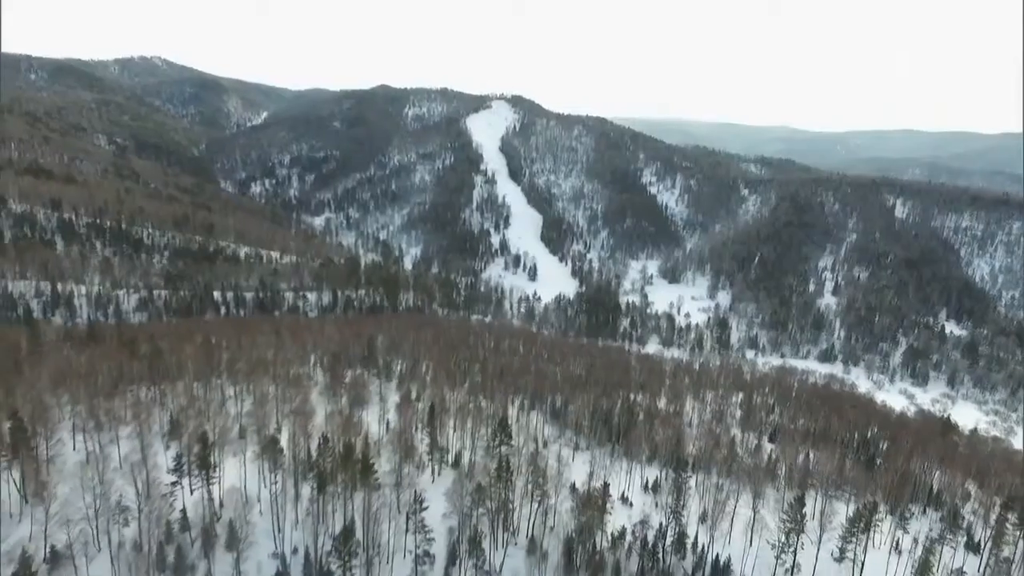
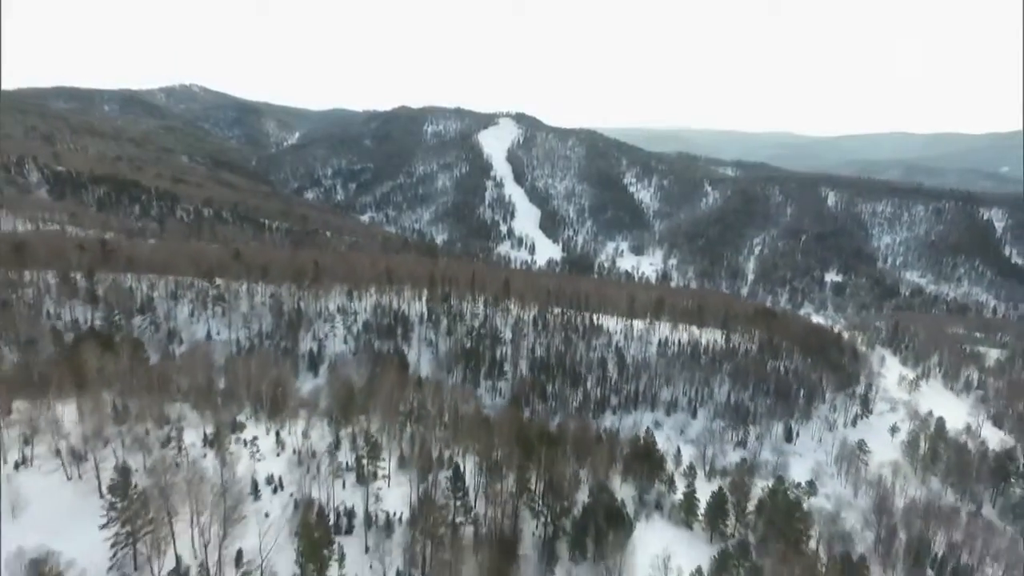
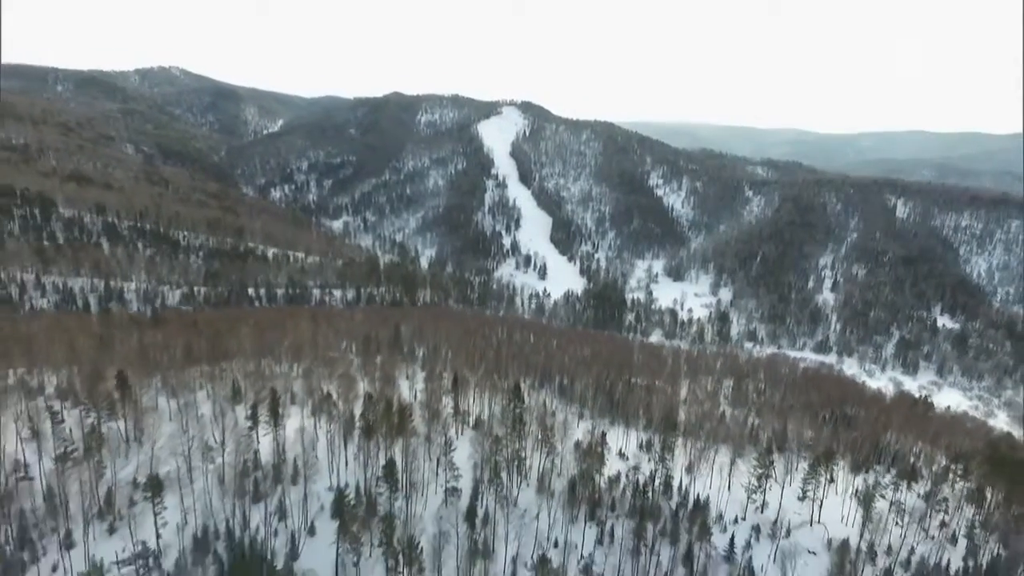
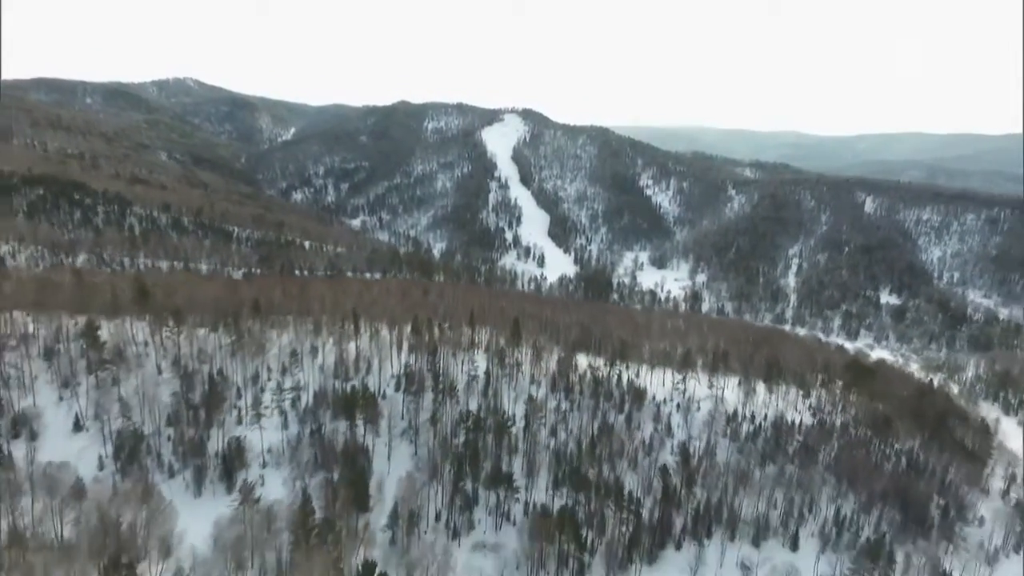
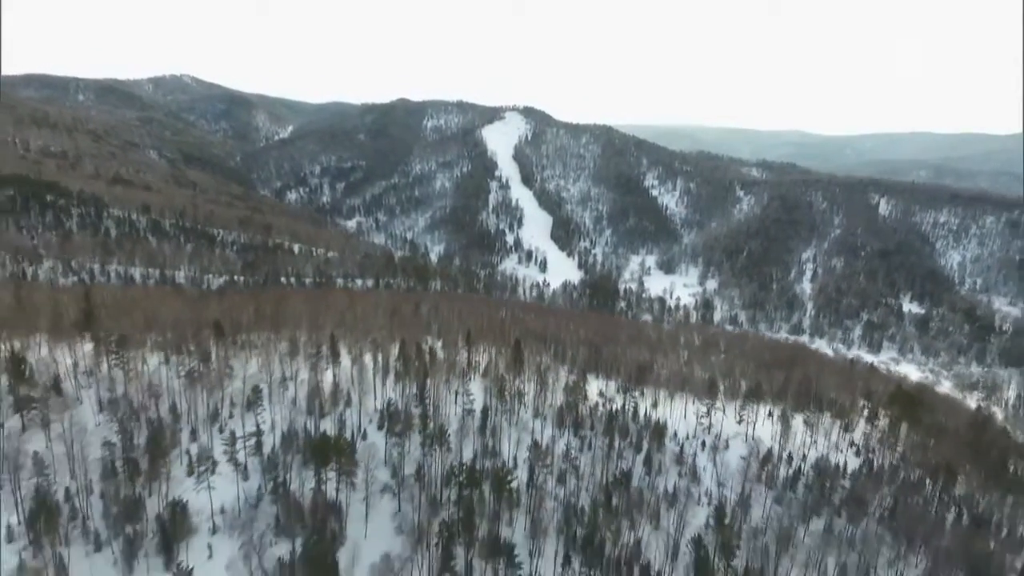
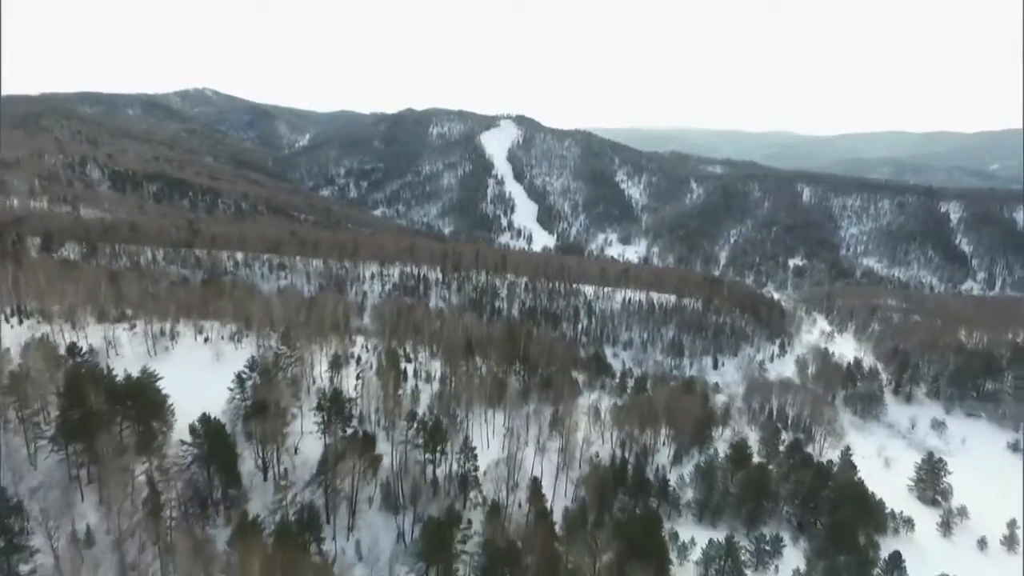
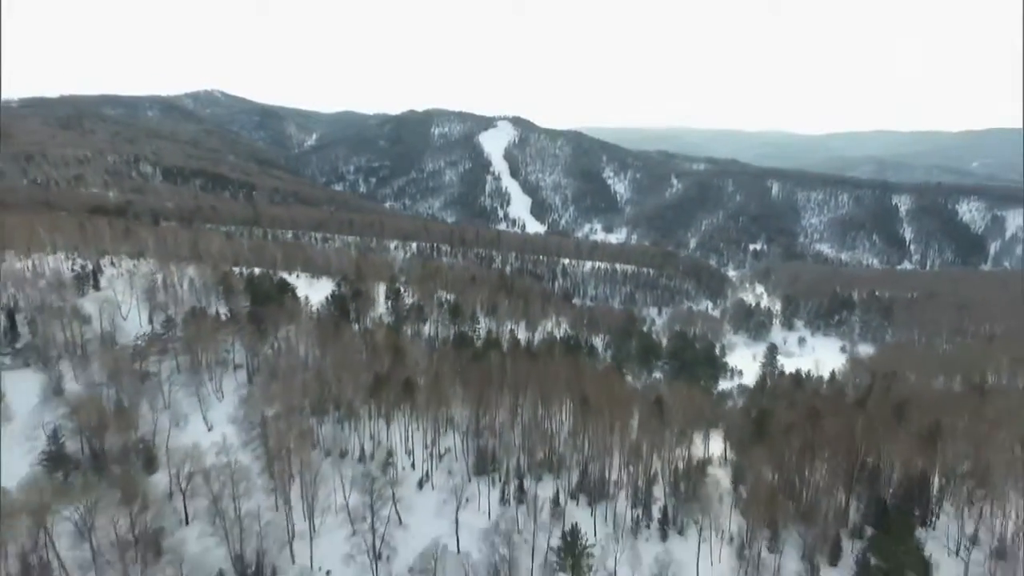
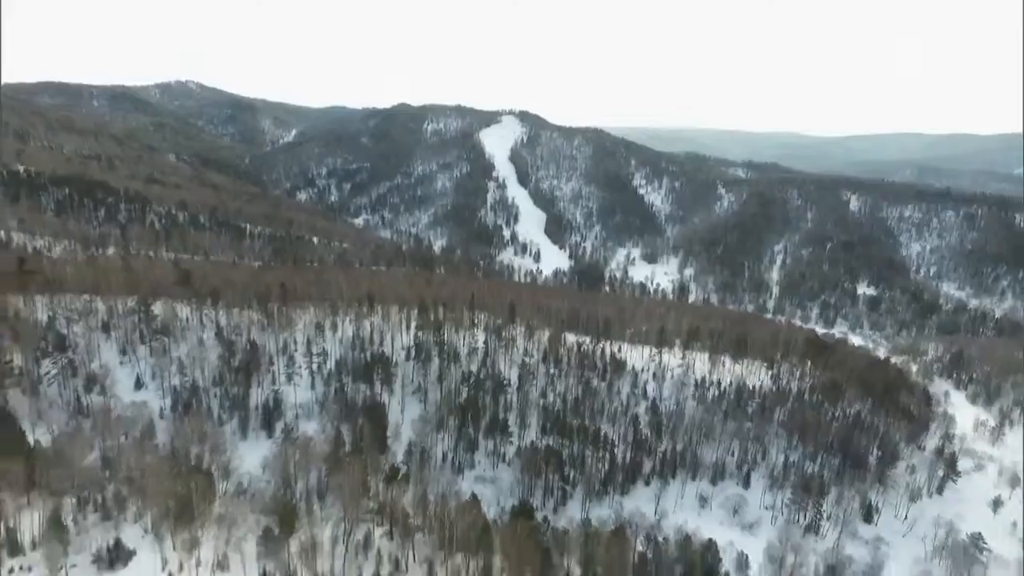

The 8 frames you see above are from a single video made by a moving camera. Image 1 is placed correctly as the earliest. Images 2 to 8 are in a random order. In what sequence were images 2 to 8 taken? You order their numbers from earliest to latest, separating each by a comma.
3, 5, 4, 8, 2, 6, 7
